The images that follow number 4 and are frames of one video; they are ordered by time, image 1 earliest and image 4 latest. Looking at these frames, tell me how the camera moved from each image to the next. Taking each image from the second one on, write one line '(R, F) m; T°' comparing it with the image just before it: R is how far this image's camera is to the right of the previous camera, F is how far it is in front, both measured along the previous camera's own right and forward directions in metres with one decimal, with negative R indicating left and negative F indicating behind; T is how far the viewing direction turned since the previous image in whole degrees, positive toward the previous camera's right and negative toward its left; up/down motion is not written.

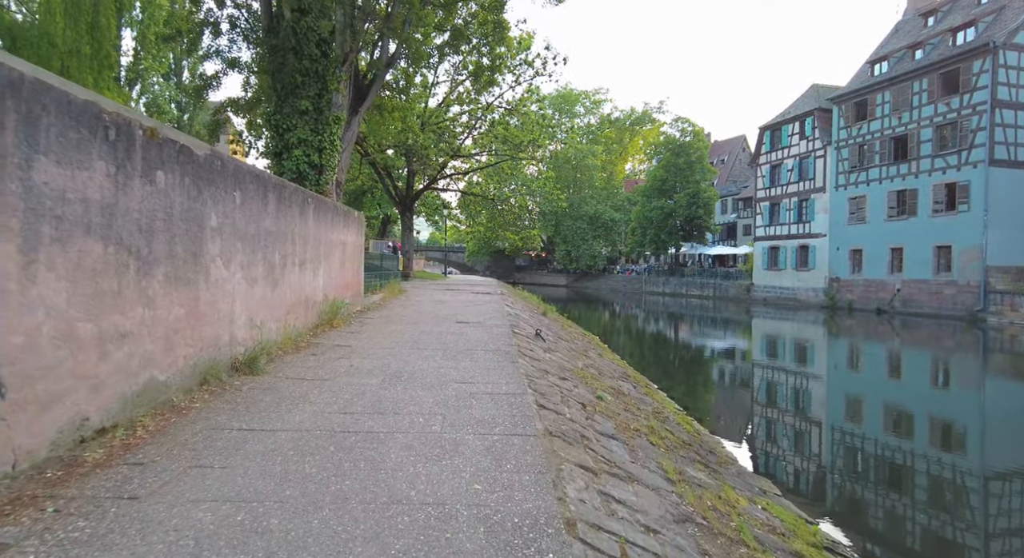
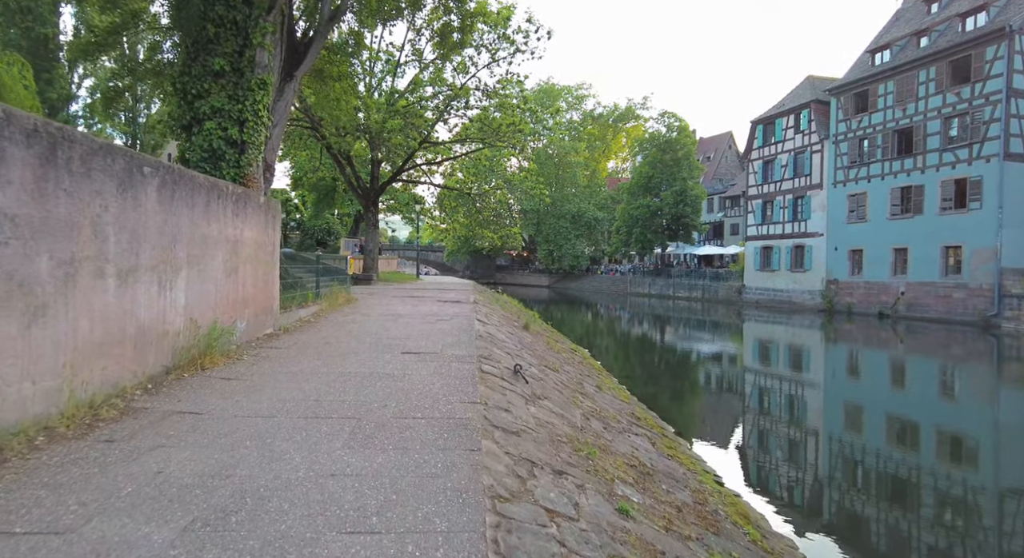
(+0.1, +2.4) m; +2°
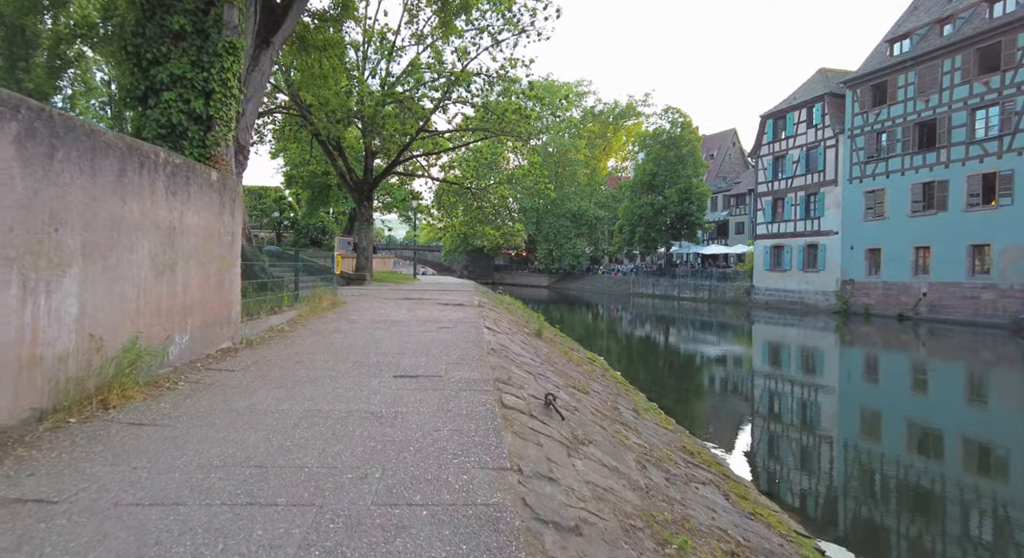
(-0.2, +1.4) m; 0°
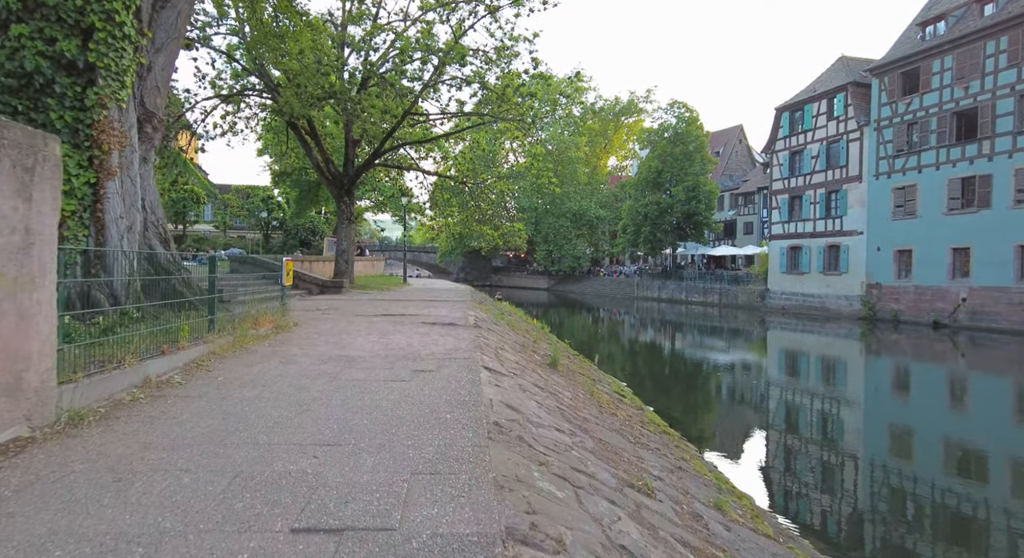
(-0.1, +2.4) m; 0°
